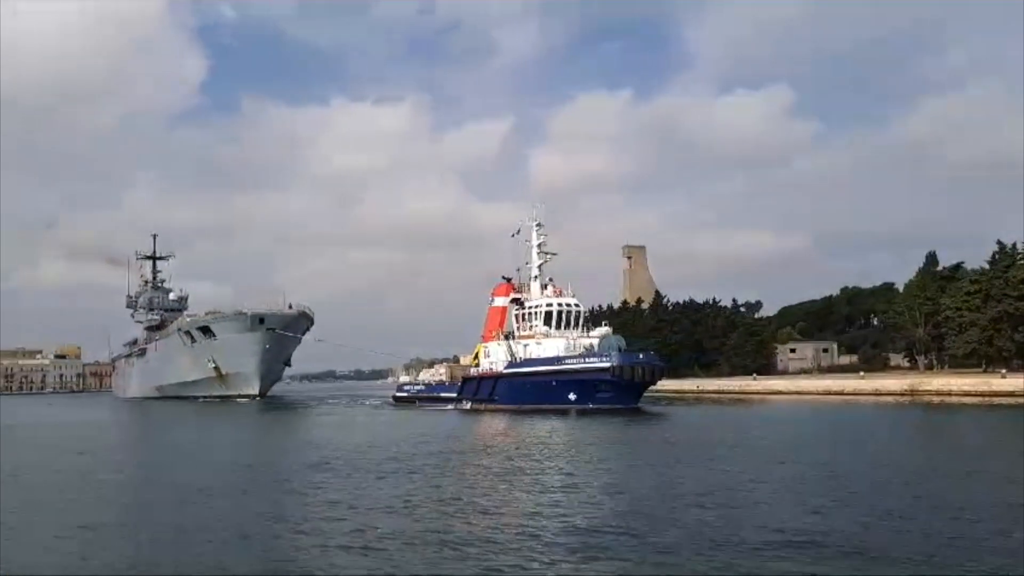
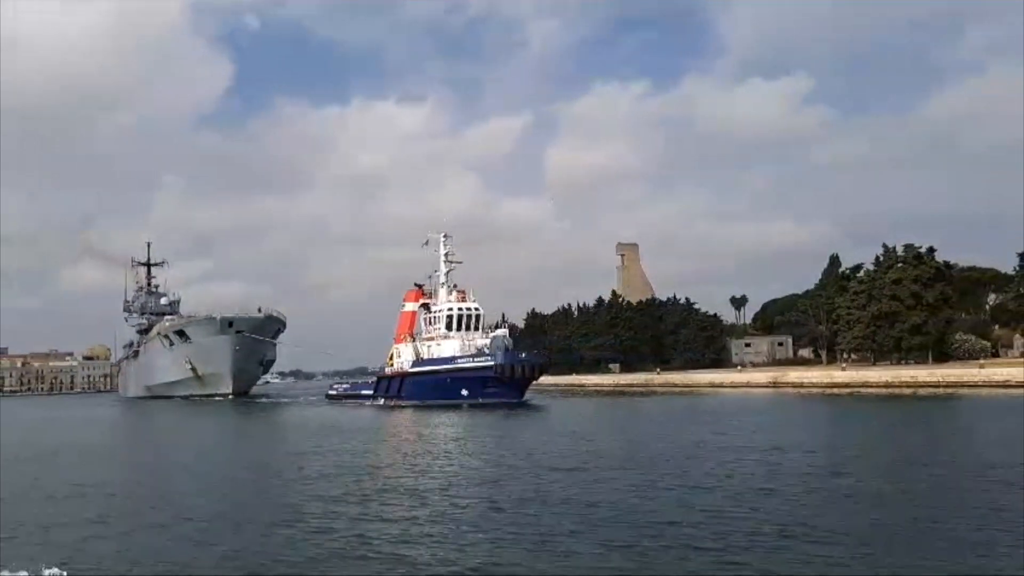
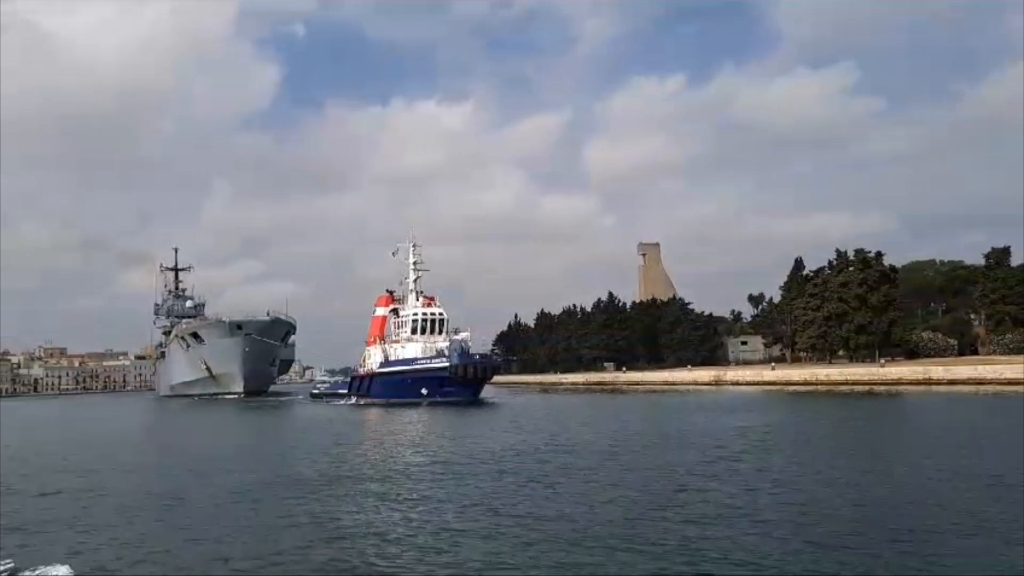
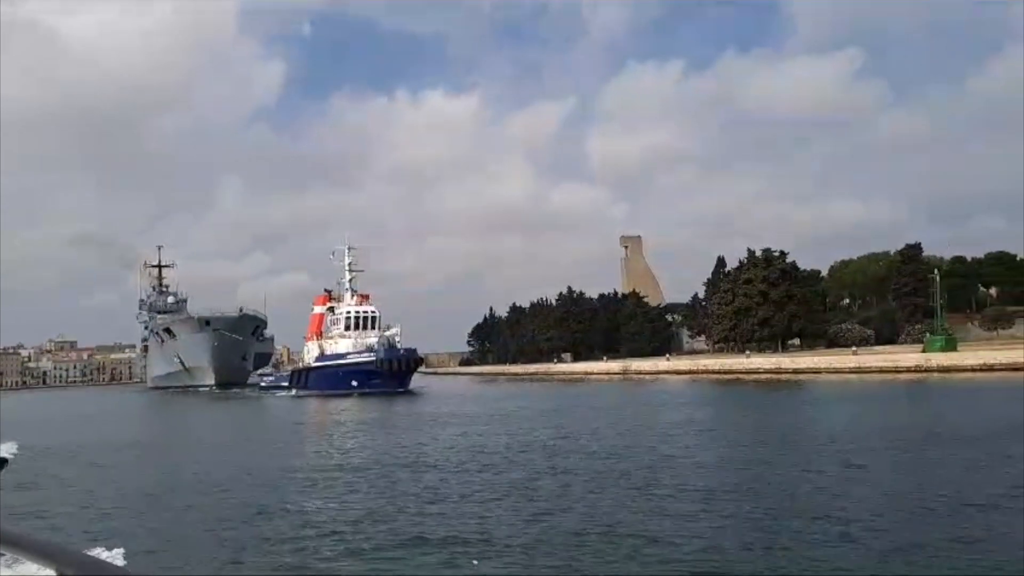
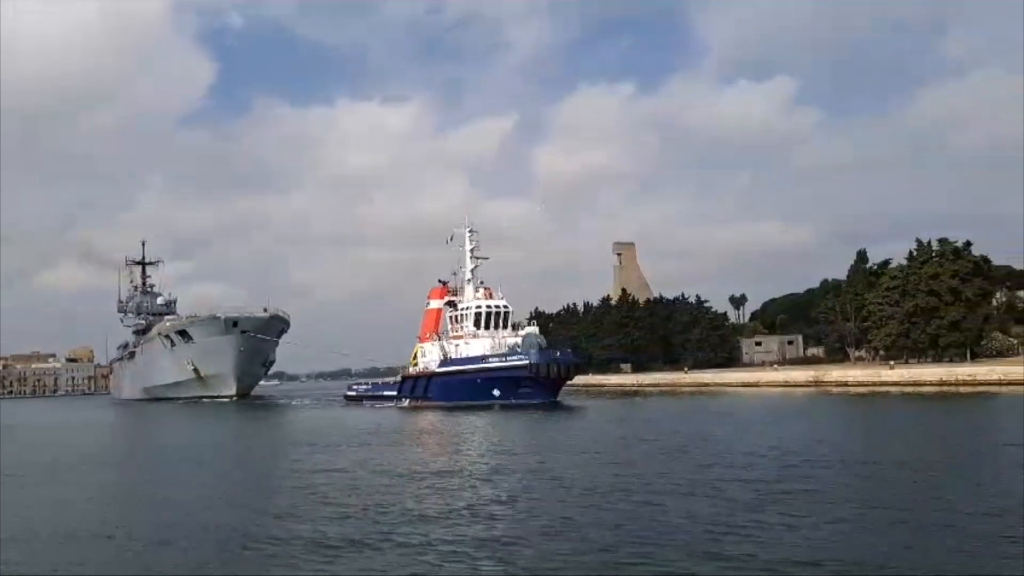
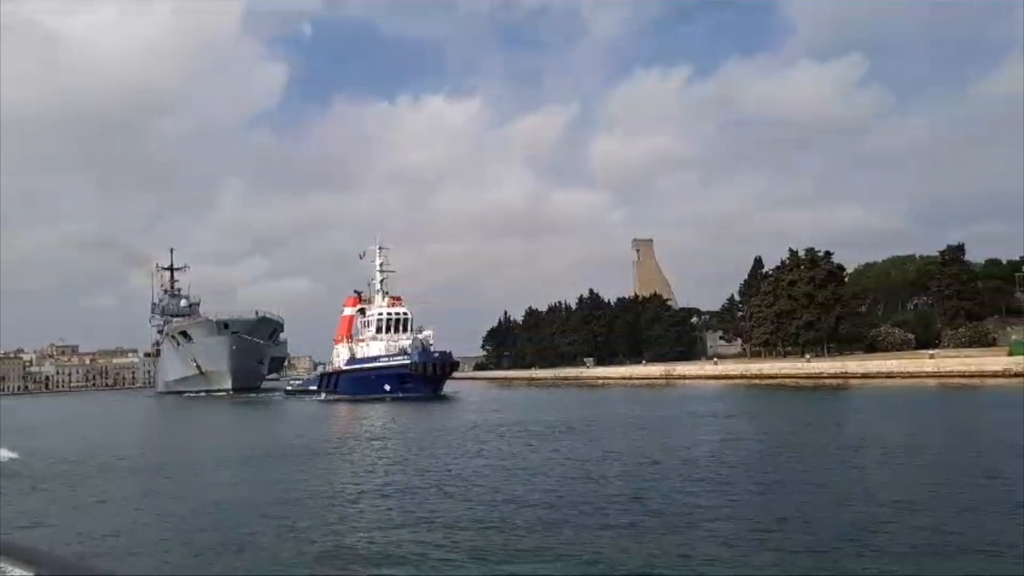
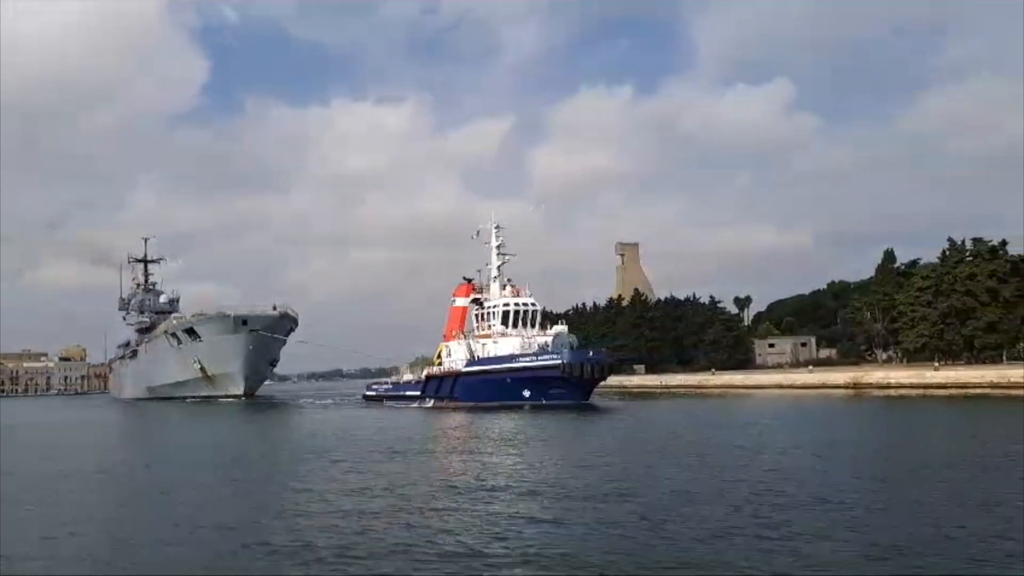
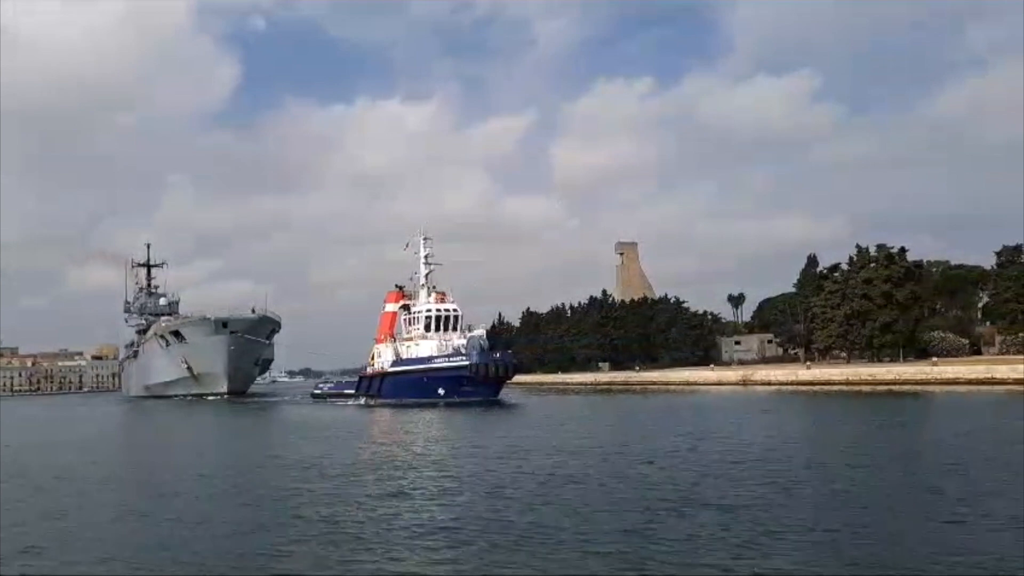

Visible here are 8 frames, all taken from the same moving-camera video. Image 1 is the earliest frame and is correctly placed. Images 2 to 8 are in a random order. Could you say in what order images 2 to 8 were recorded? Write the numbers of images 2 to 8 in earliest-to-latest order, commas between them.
7, 5, 2, 8, 3, 6, 4
